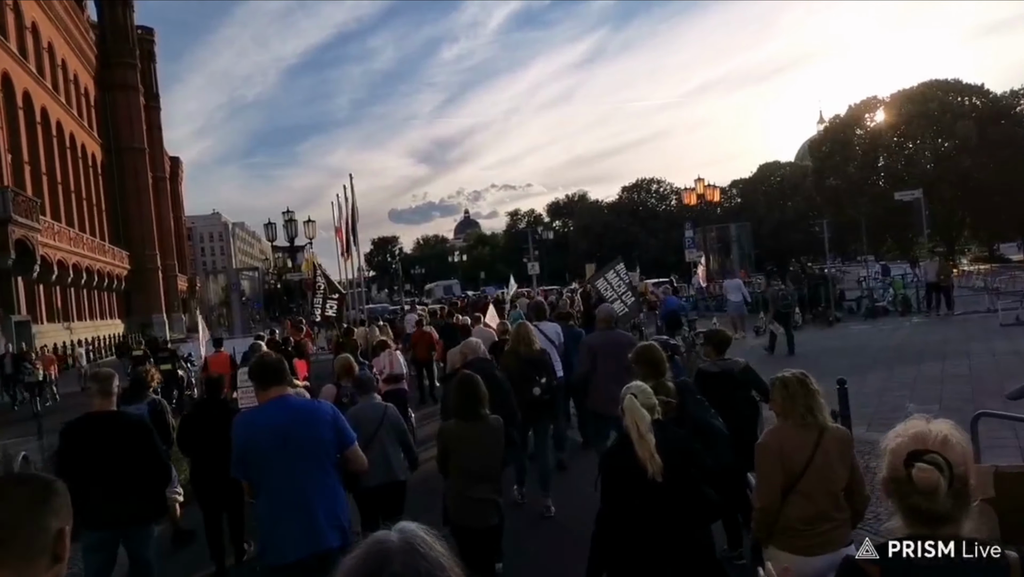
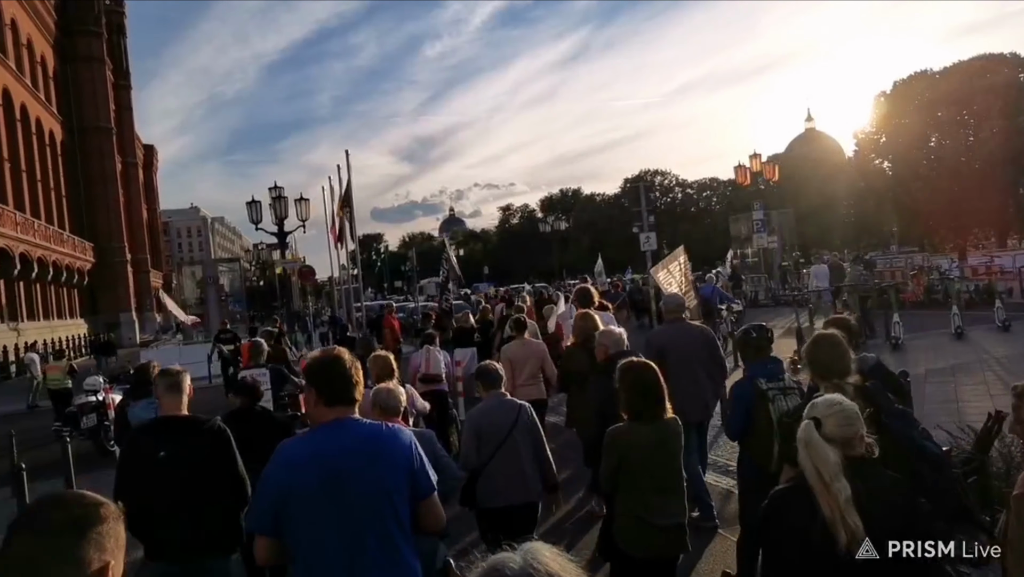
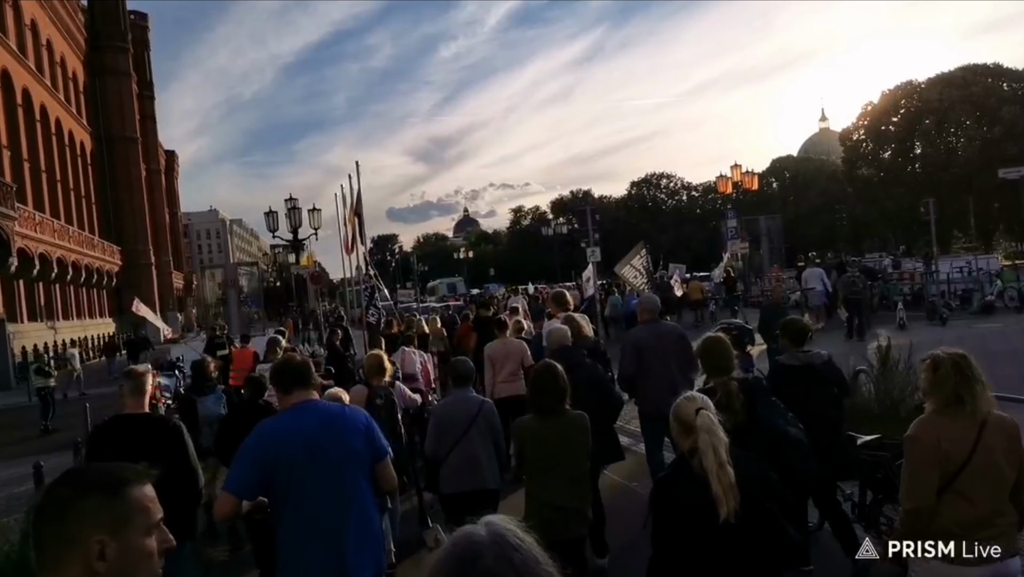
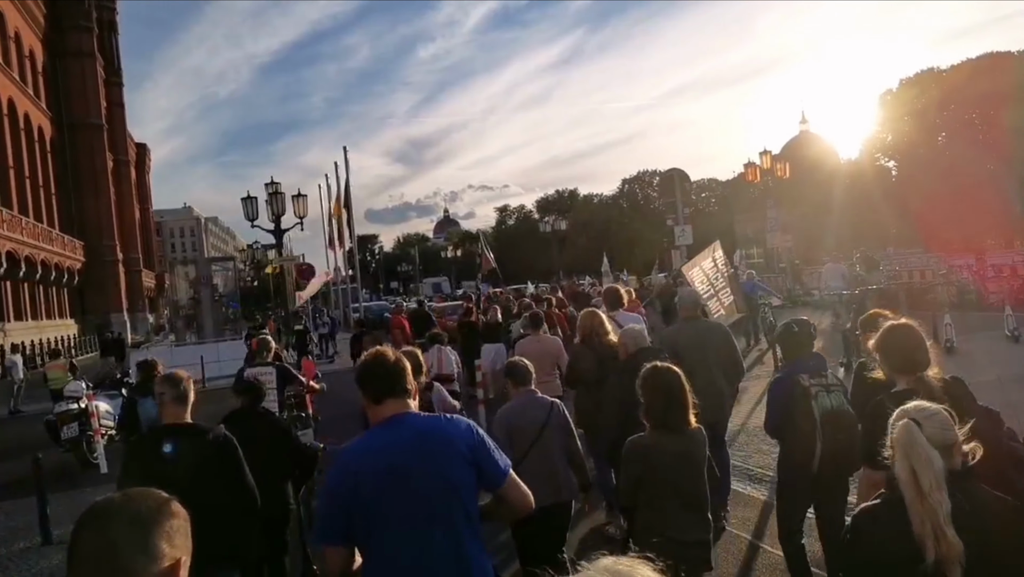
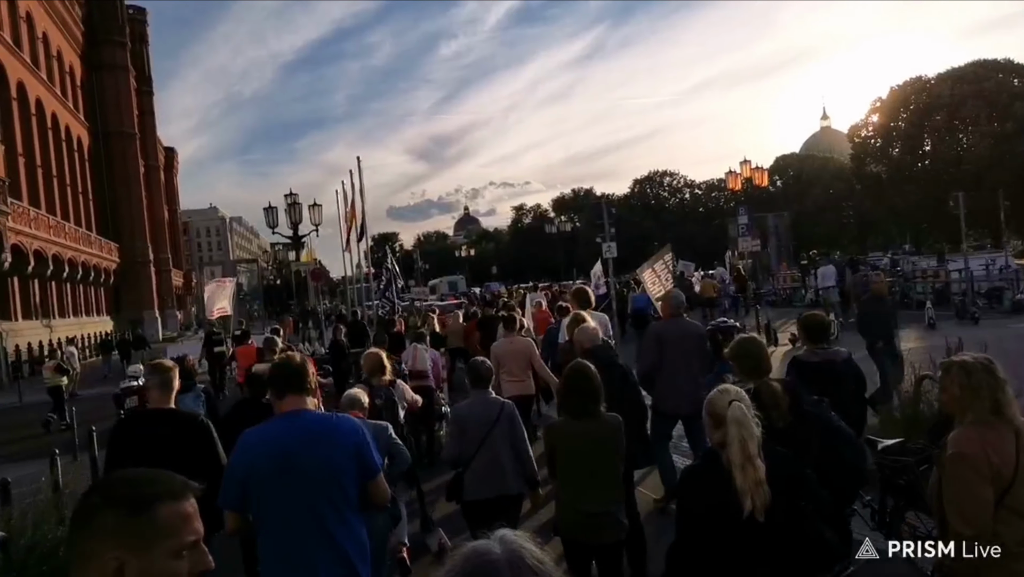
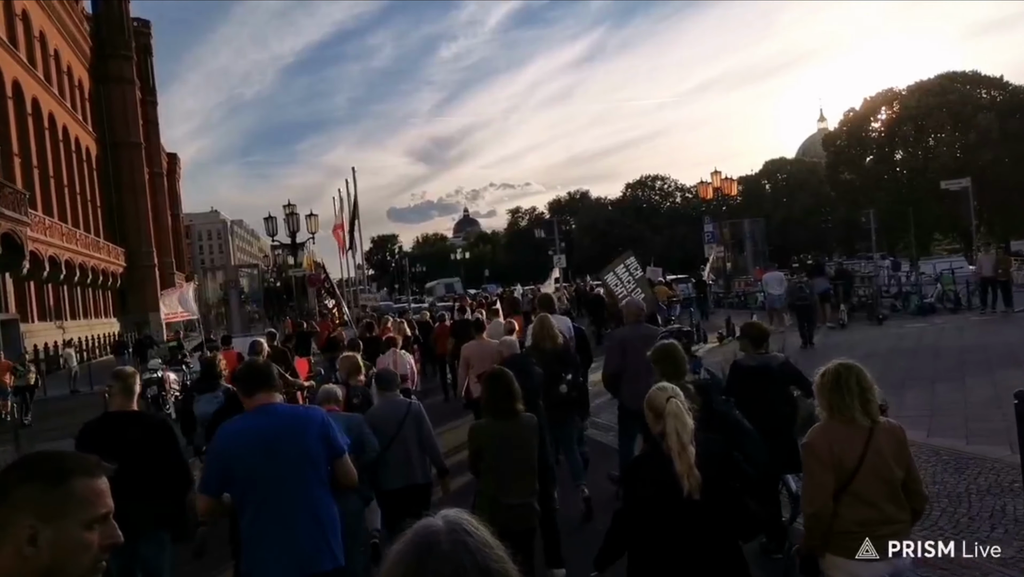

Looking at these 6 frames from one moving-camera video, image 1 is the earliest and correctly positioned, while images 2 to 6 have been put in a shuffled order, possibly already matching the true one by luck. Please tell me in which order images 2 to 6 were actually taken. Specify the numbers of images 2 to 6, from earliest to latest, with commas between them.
6, 3, 5, 2, 4
